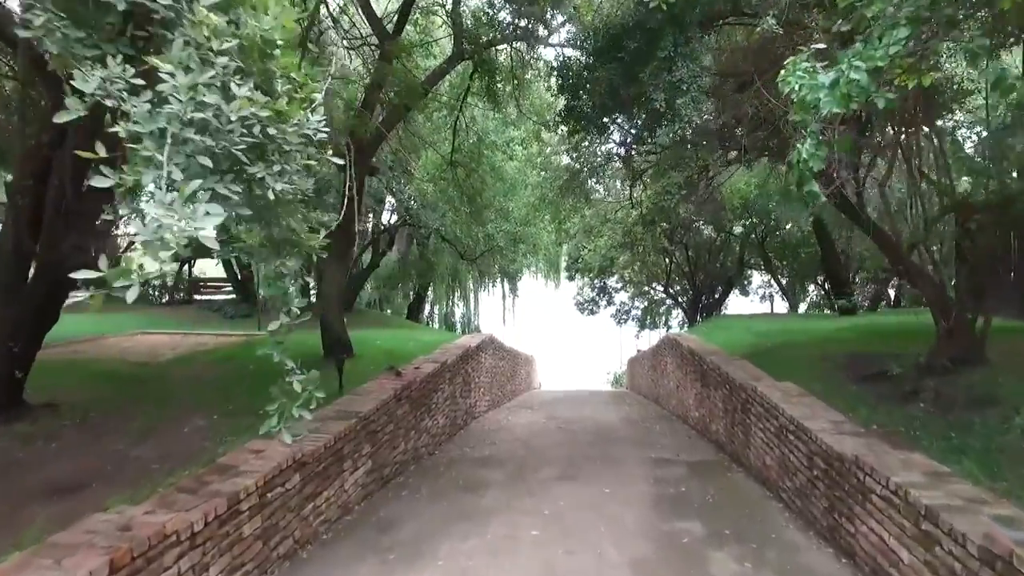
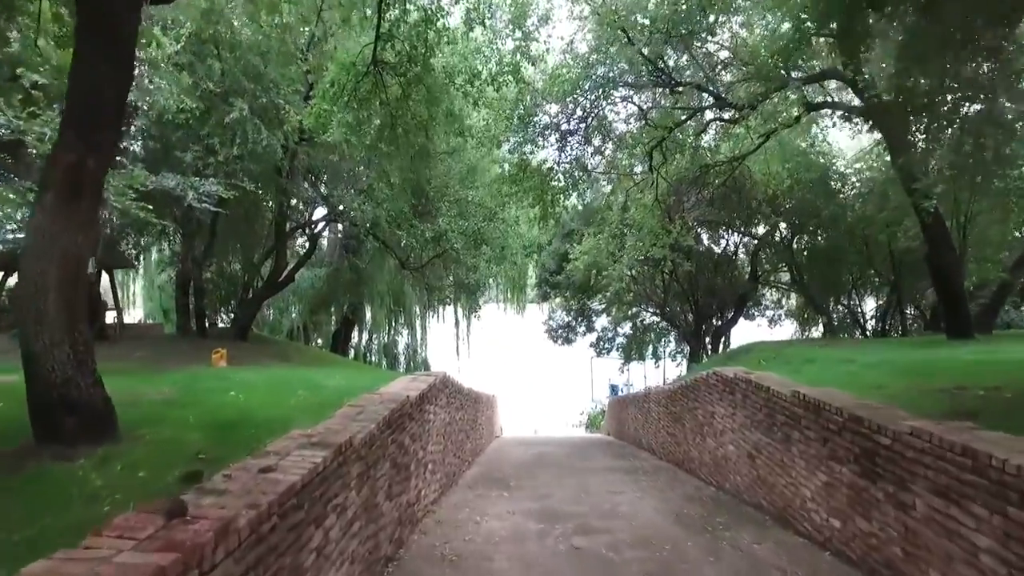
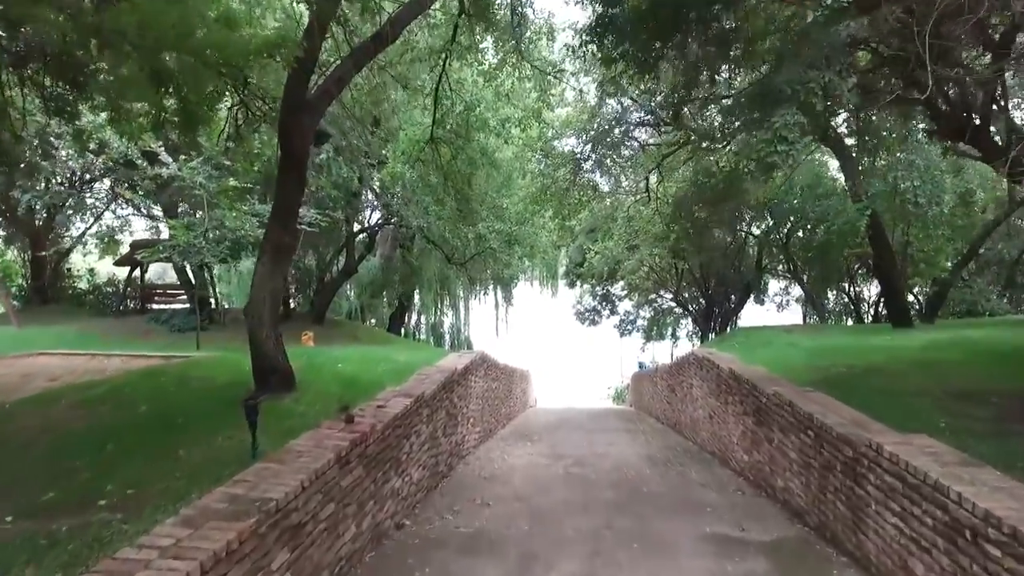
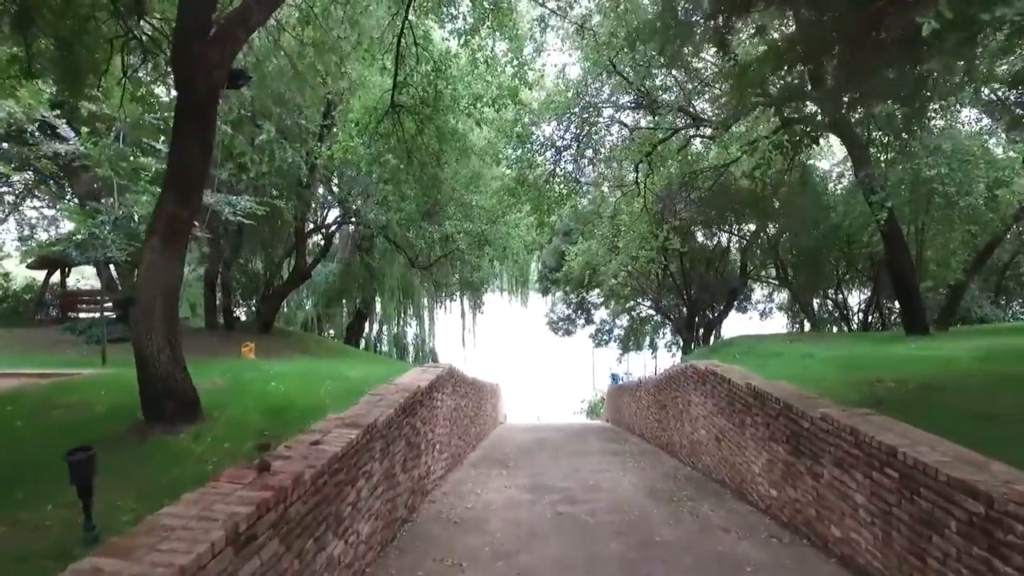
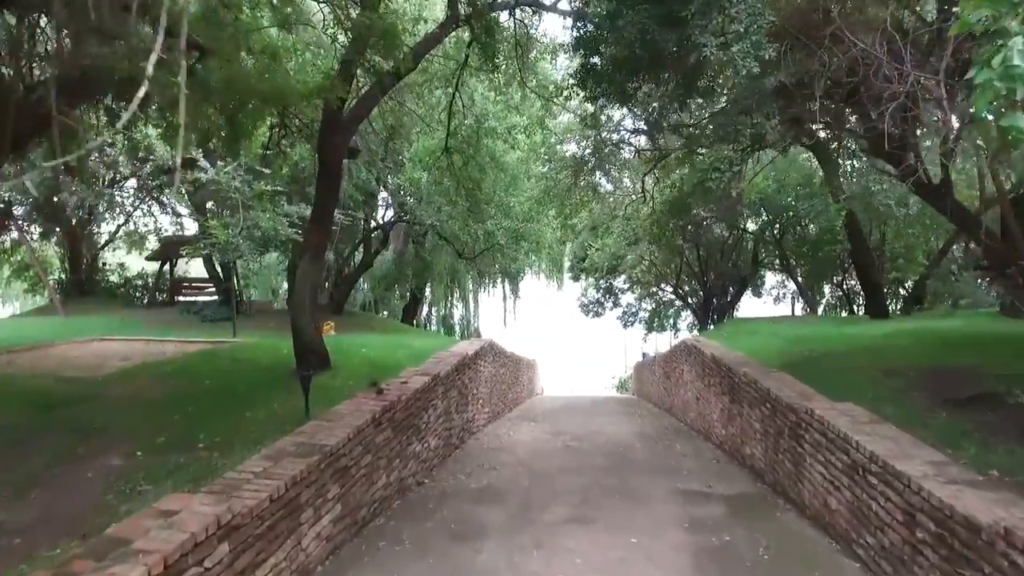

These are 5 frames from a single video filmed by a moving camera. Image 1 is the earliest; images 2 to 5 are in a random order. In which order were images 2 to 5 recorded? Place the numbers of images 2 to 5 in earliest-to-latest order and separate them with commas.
5, 3, 4, 2
